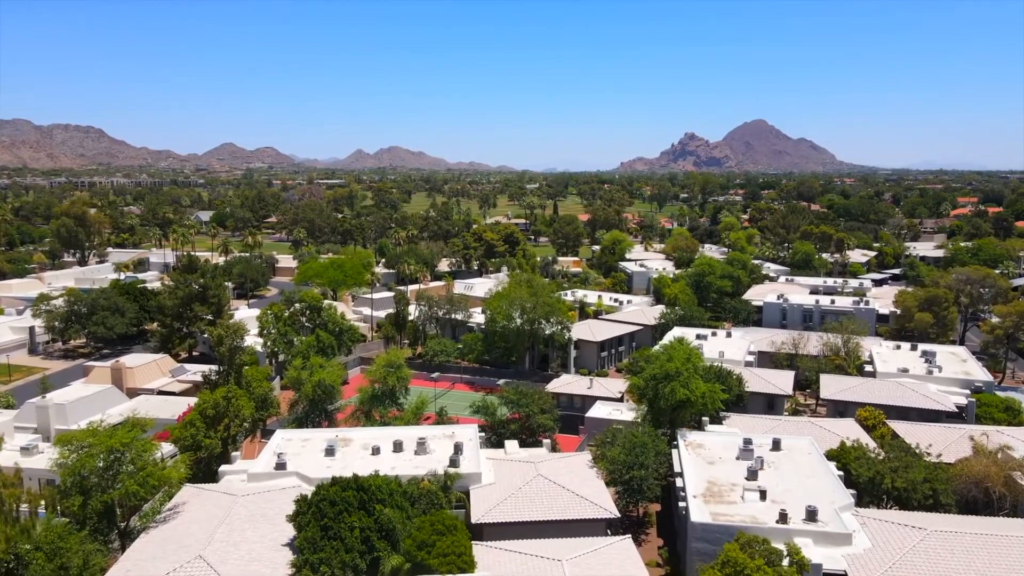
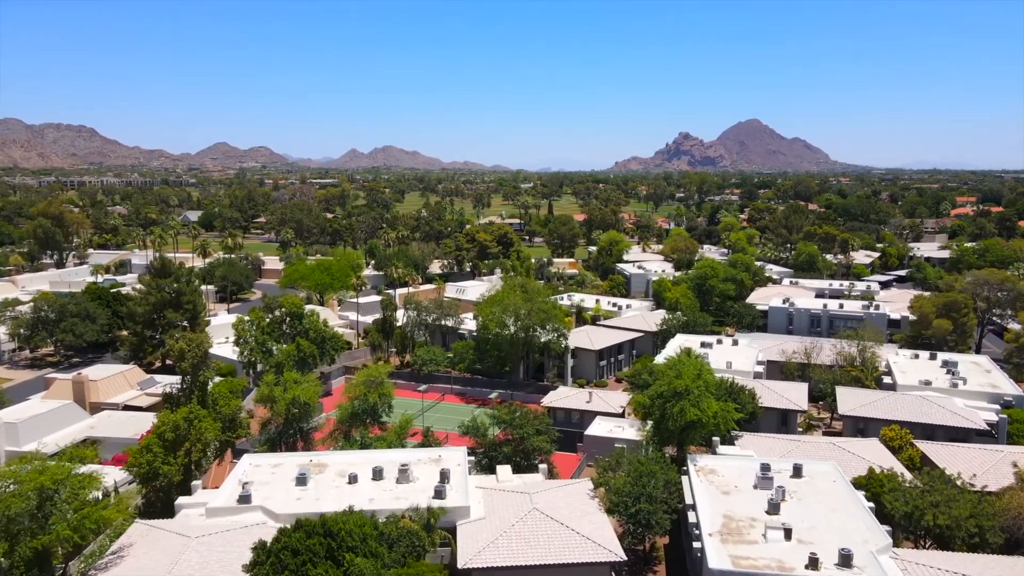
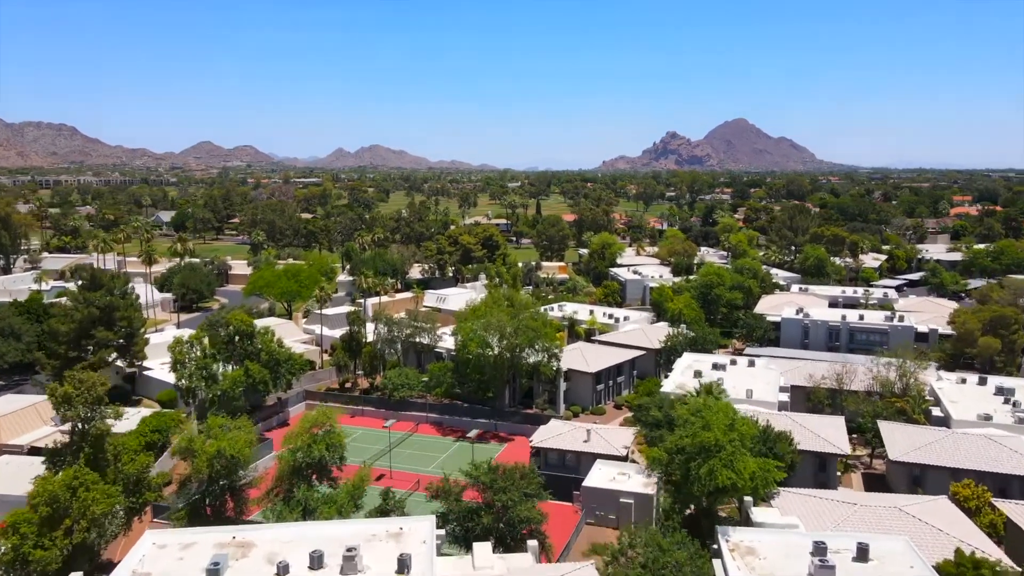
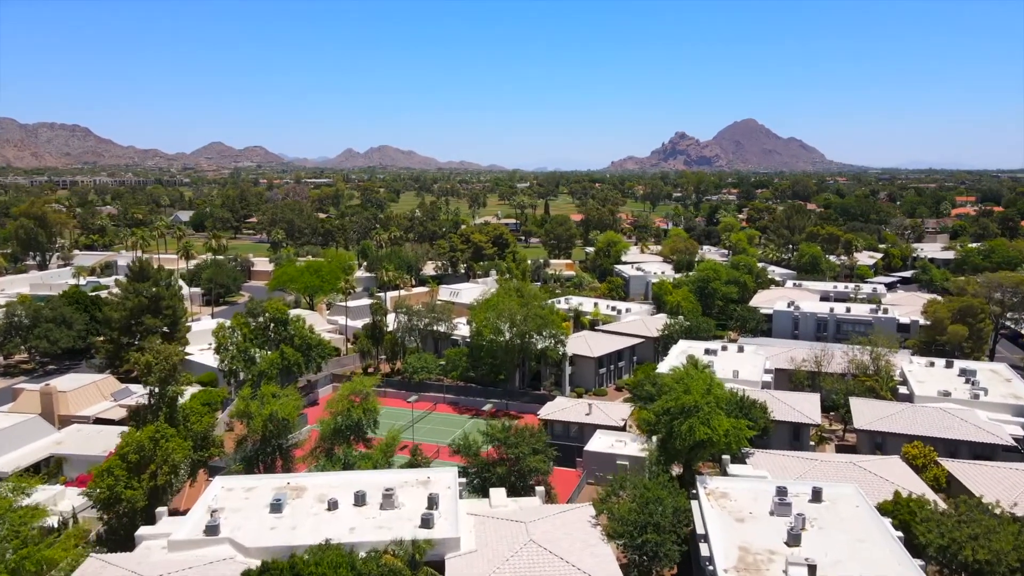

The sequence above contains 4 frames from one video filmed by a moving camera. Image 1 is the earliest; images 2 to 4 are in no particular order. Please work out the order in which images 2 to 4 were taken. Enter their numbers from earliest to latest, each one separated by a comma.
2, 4, 3
